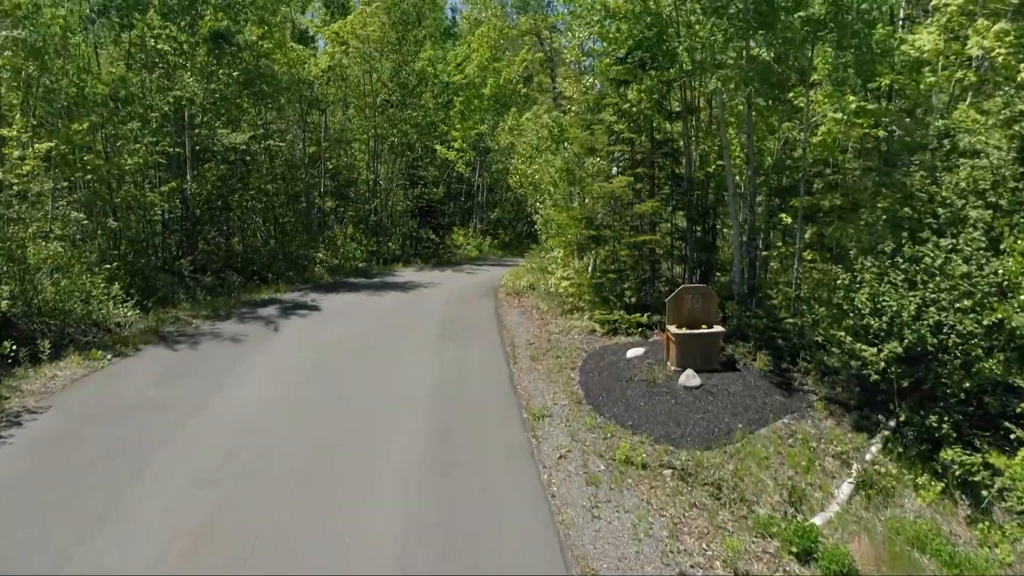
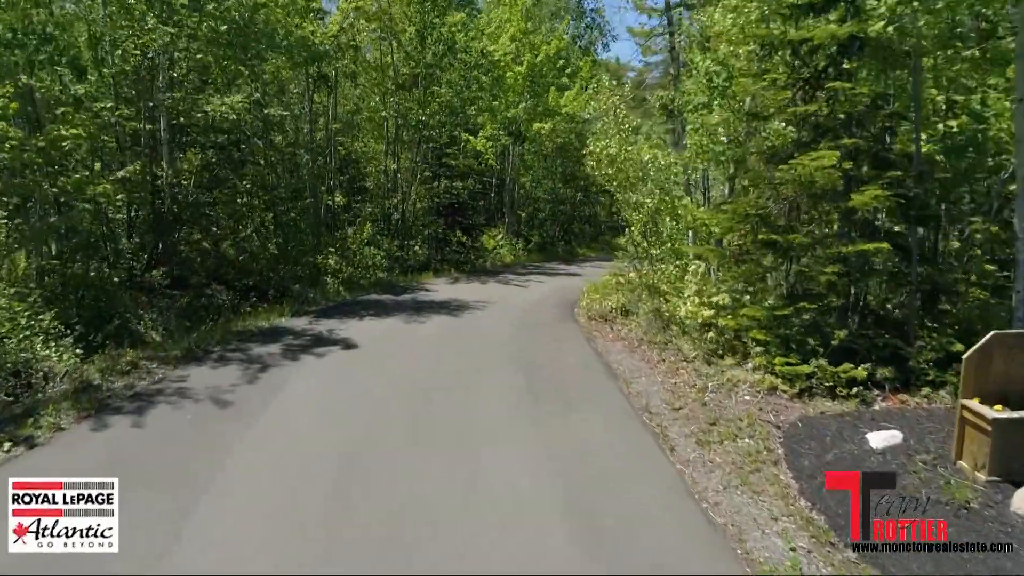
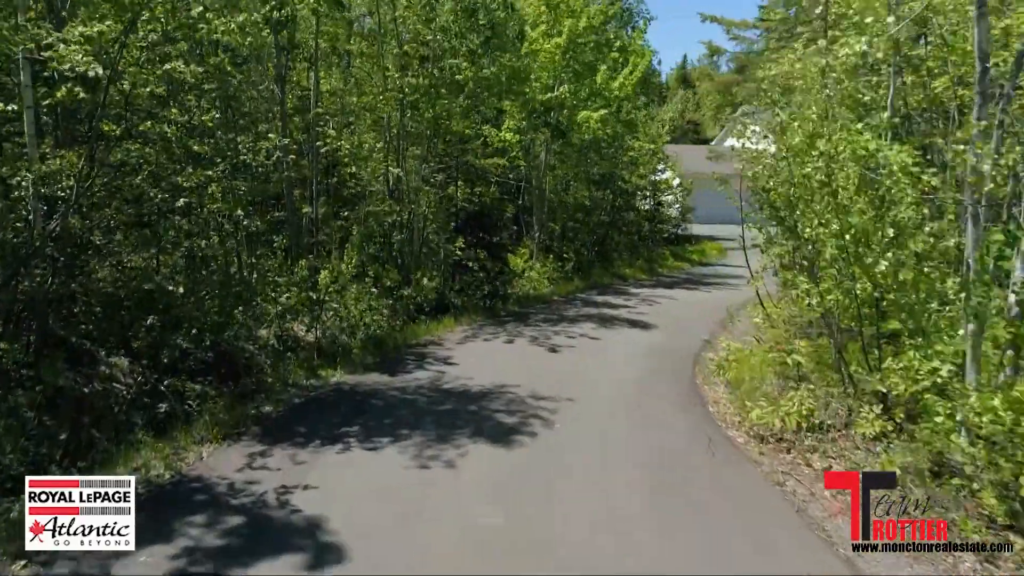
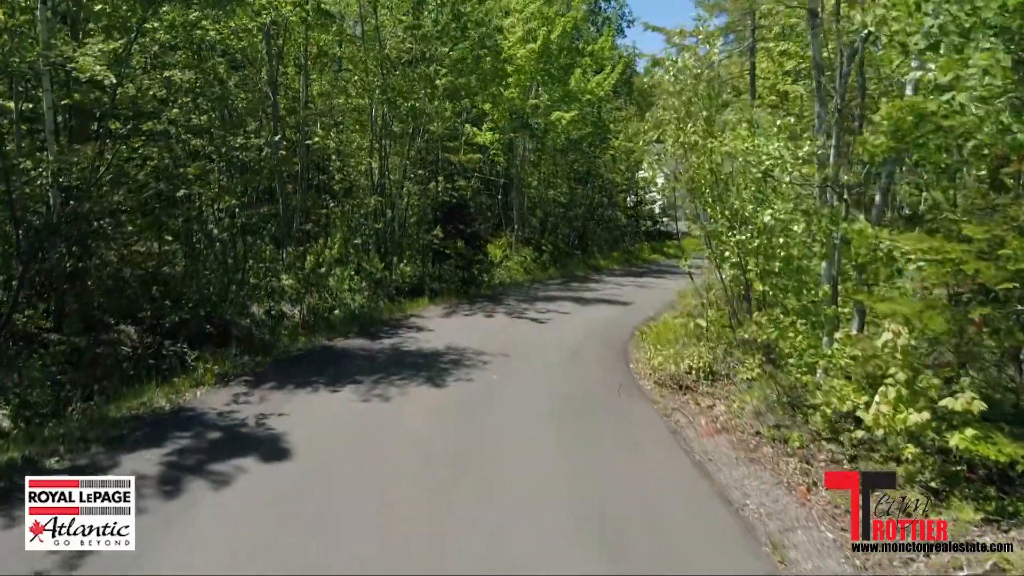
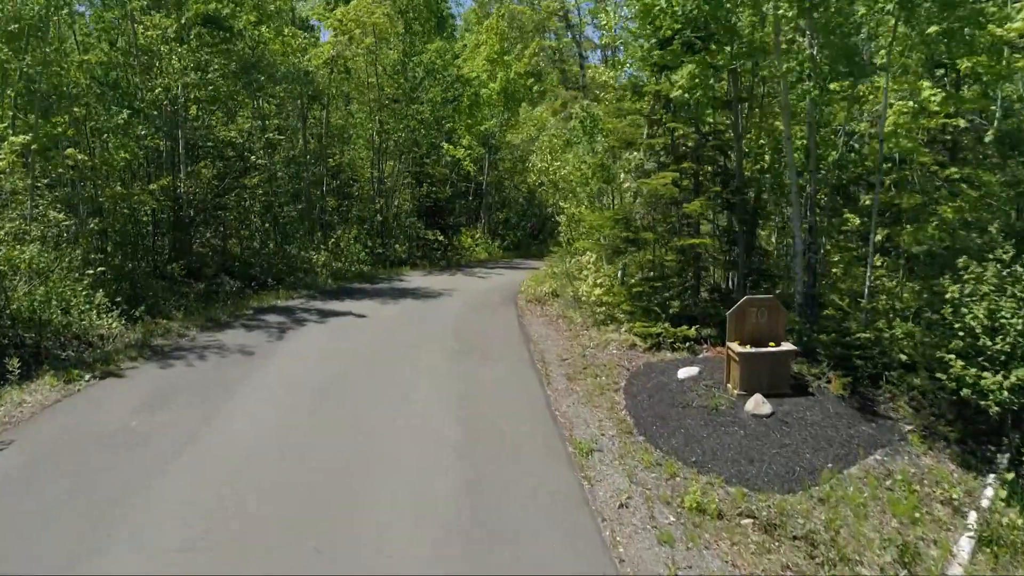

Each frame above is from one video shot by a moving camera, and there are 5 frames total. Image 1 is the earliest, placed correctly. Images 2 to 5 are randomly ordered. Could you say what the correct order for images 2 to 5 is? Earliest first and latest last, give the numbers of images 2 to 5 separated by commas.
5, 2, 4, 3
